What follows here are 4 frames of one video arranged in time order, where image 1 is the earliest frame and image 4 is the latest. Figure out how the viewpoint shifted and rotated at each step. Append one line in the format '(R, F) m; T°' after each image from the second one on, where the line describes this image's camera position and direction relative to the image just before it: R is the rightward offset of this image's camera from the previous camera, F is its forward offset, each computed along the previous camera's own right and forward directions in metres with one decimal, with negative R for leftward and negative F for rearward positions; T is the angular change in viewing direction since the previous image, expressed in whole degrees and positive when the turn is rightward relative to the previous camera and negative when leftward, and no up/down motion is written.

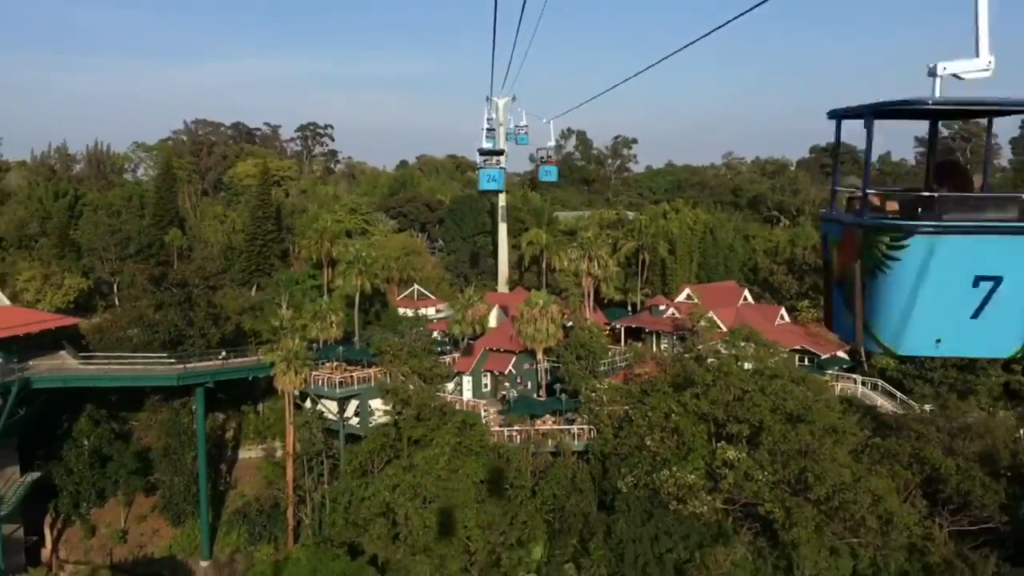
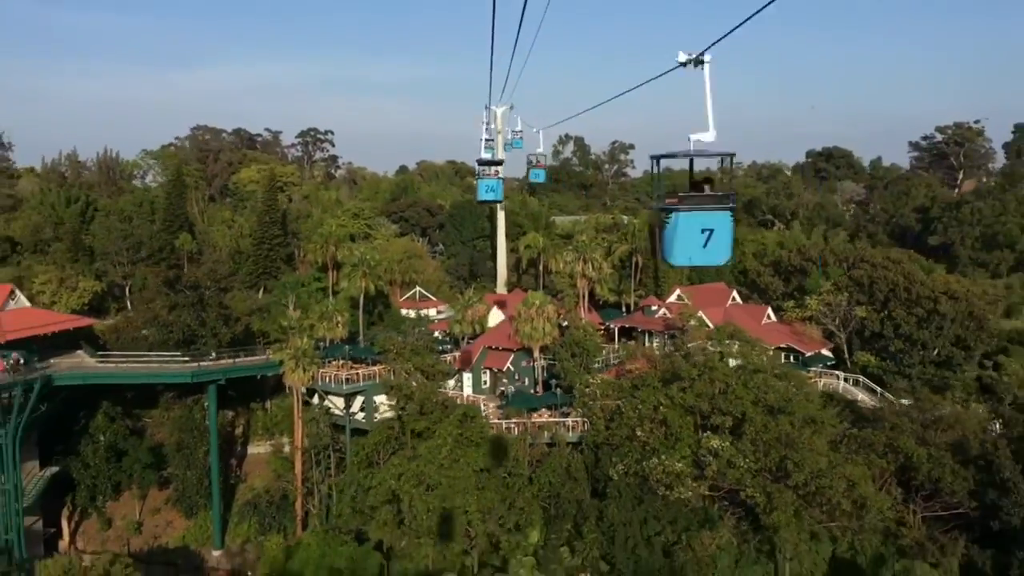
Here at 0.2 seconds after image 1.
(0.0, -1.2) m; 0°
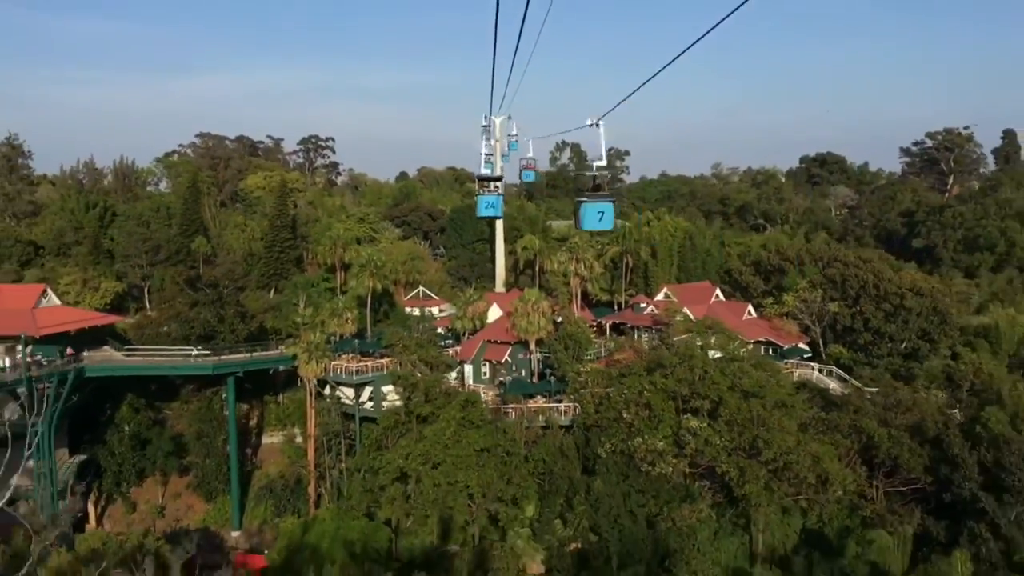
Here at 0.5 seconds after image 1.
(+0.1, -1.9) m; 0°
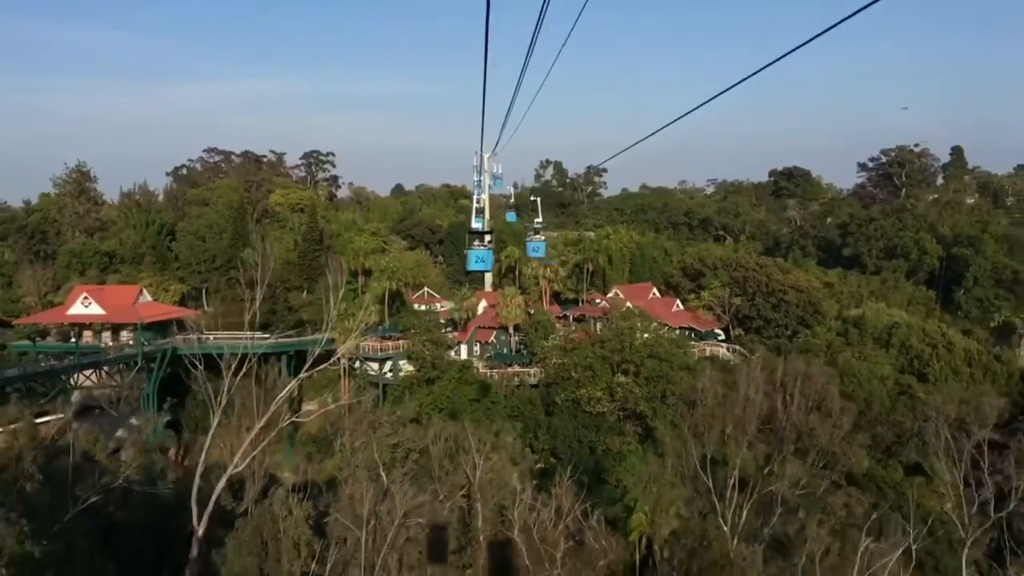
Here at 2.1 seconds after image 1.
(+0.3, -9.0) m; +1°
